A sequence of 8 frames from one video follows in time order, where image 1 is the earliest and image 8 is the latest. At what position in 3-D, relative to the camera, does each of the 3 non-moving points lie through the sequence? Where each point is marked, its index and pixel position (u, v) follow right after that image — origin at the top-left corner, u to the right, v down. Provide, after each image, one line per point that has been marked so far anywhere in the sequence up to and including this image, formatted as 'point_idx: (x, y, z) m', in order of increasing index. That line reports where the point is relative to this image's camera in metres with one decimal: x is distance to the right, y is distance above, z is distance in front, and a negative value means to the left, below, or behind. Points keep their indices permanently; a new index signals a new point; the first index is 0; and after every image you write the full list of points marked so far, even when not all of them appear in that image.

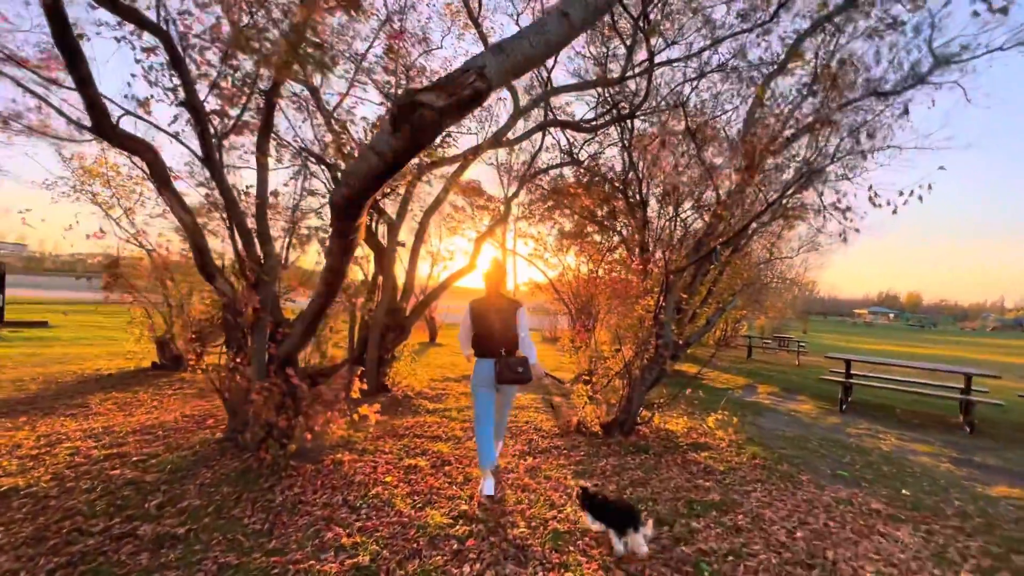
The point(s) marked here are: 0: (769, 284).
0: (+5.3, +0.1, +9.5) m
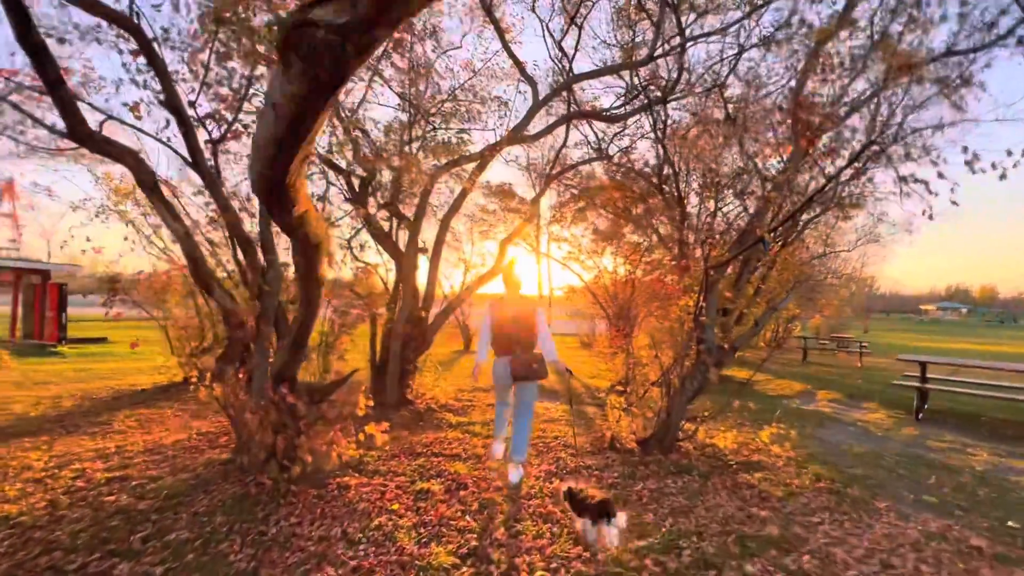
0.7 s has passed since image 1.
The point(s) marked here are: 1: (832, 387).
0: (+5.7, +0.2, +8.5) m
1: (+8.9, -2.8, +13.1) m
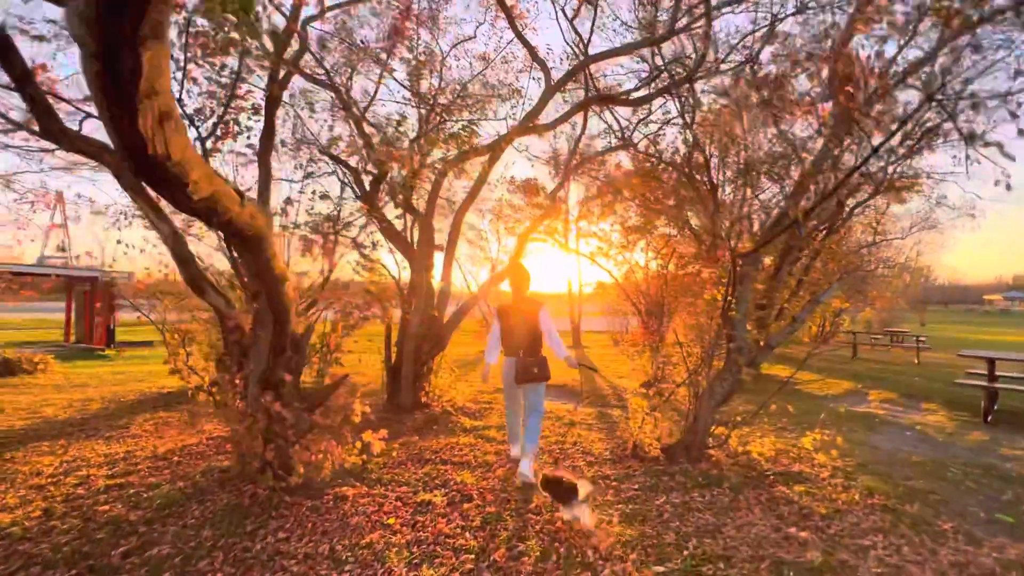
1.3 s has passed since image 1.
0: (+6.0, +0.3, +7.7) m
1: (+9.6, -2.5, +12.0) m
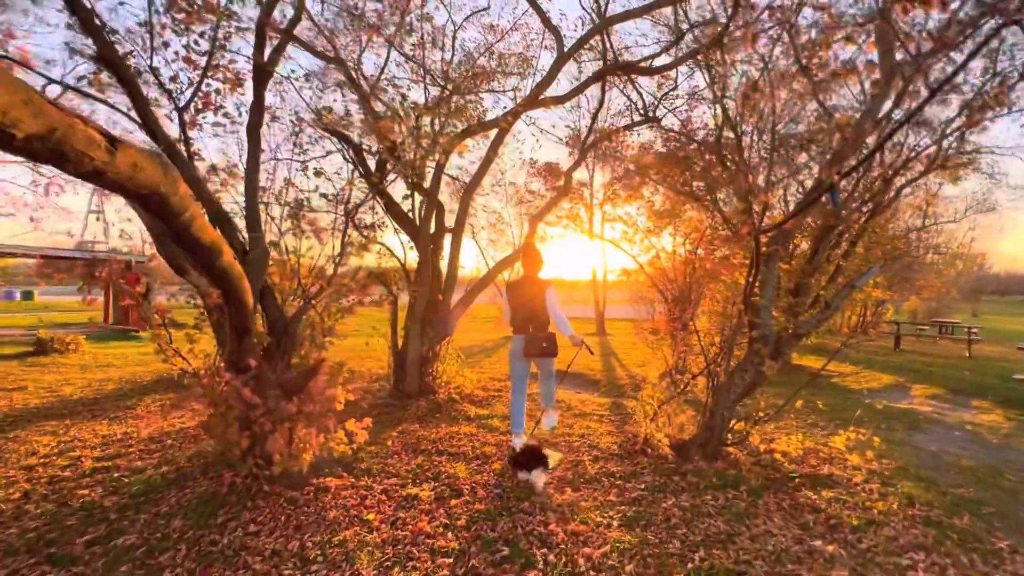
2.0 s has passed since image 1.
0: (+6.1, +0.6, +6.9) m
1: (+9.9, -2.2, +11.1) m
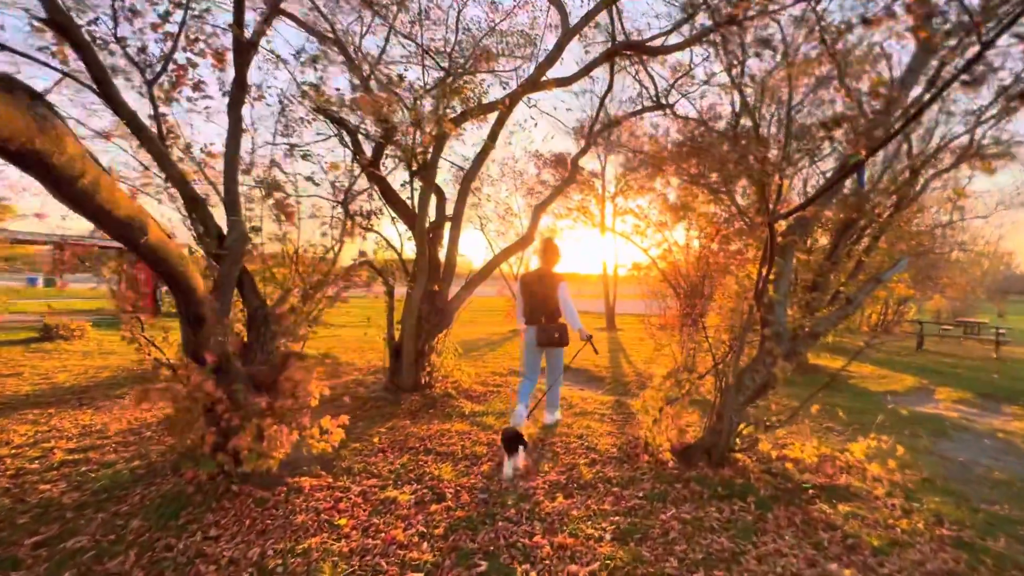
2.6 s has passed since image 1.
0: (+6.1, +0.6, +6.4) m
1: (+10.0, -2.1, +10.5) m
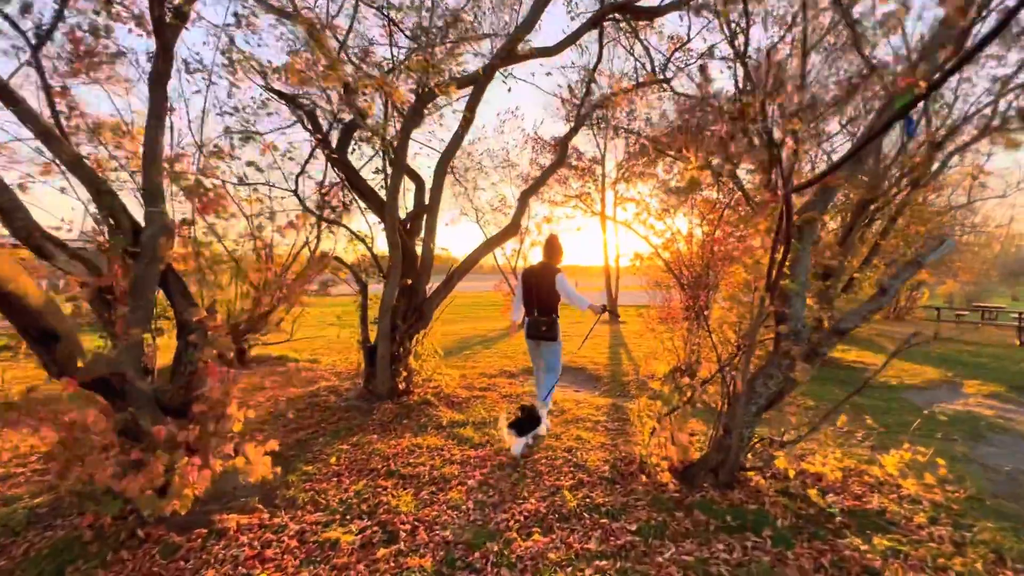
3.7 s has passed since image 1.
0: (+5.8, +0.8, +5.6) m
1: (+9.8, -1.8, +9.7) m
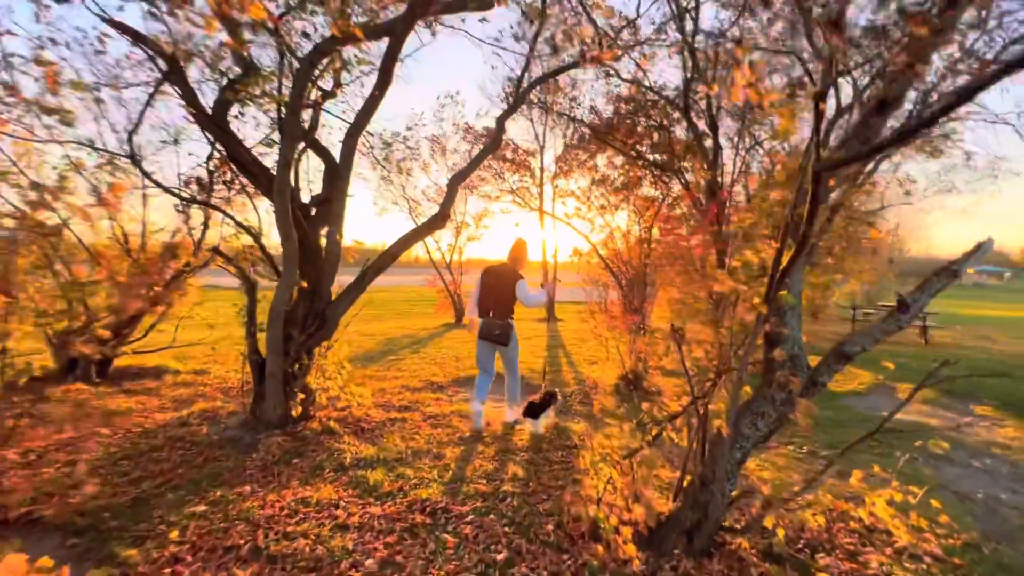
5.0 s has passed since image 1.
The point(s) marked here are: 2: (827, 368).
0: (+5.0, +0.7, +5.2) m
1: (+8.4, -1.9, +9.9) m
2: (+2.0, -0.5, +2.9) m
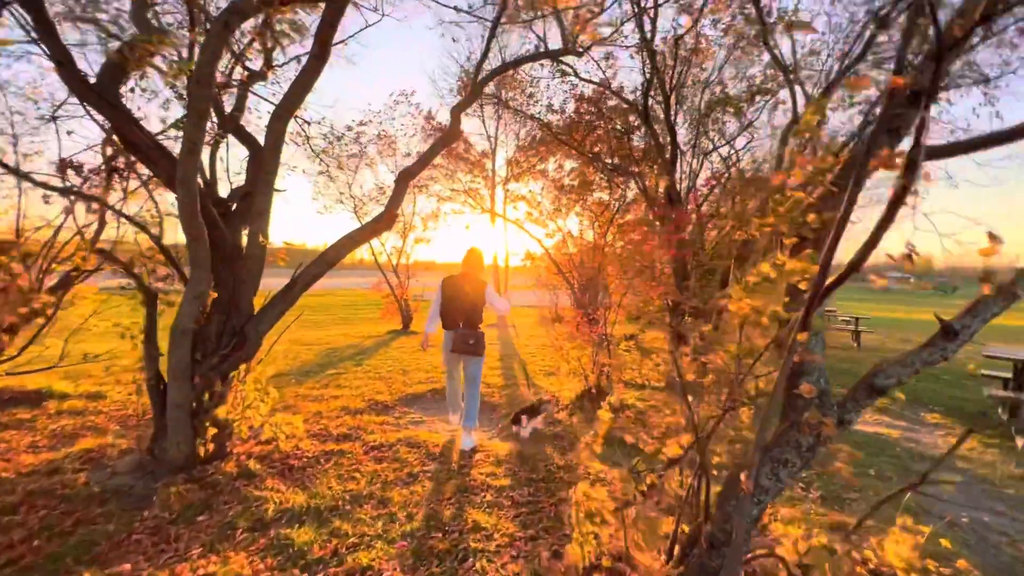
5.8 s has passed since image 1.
0: (+4.6, +0.6, +5.1) m
1: (+7.4, -2.0, +10.0) m
2: (+1.8, -0.6, +2.5) m
